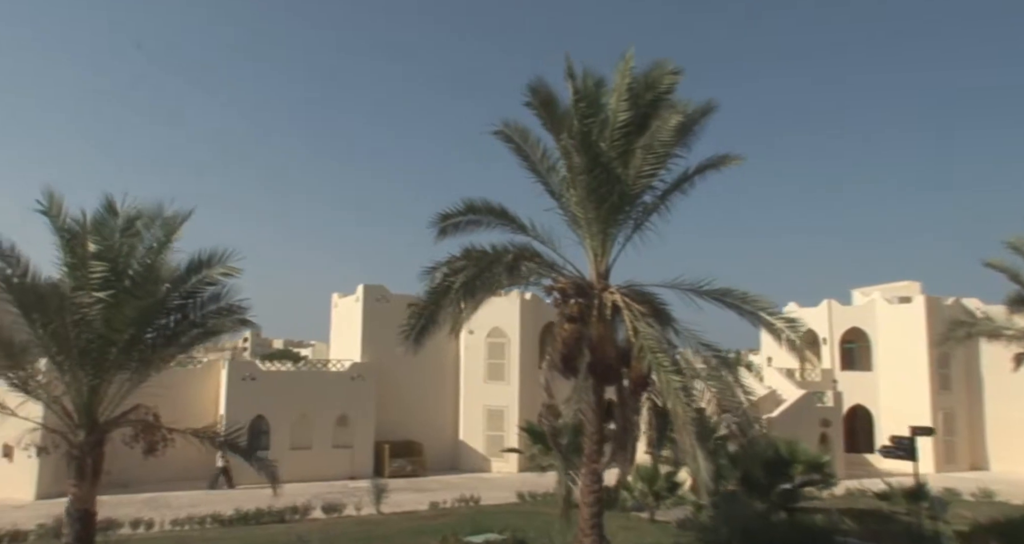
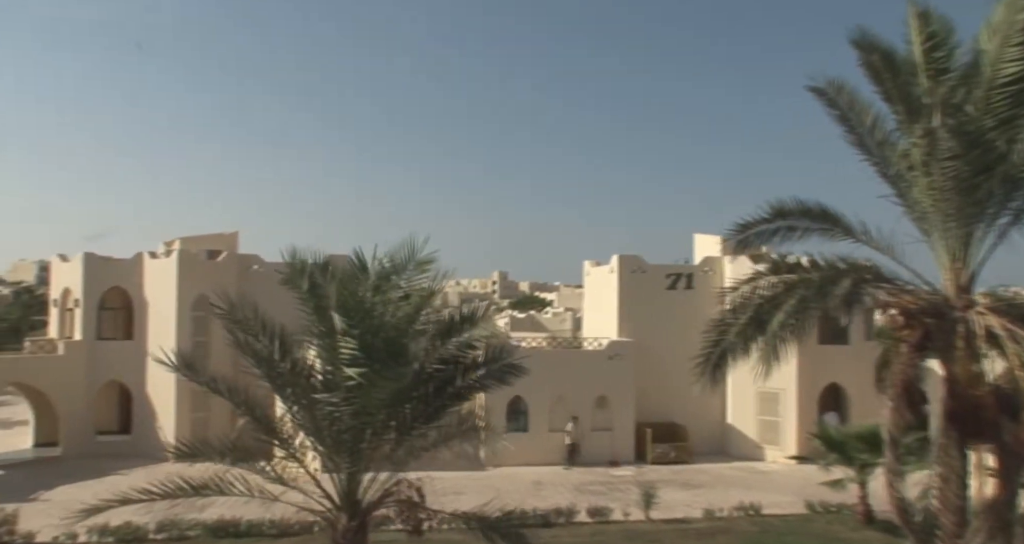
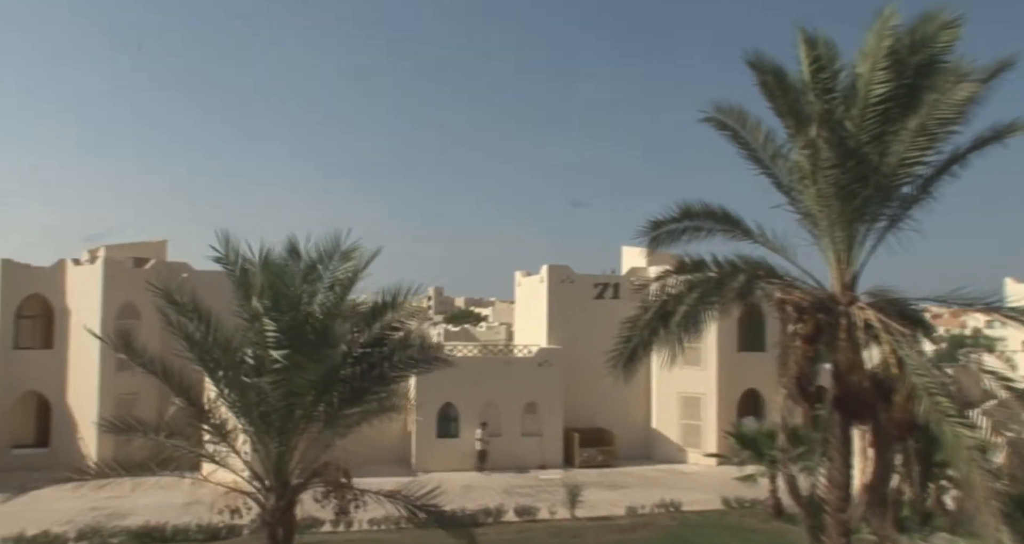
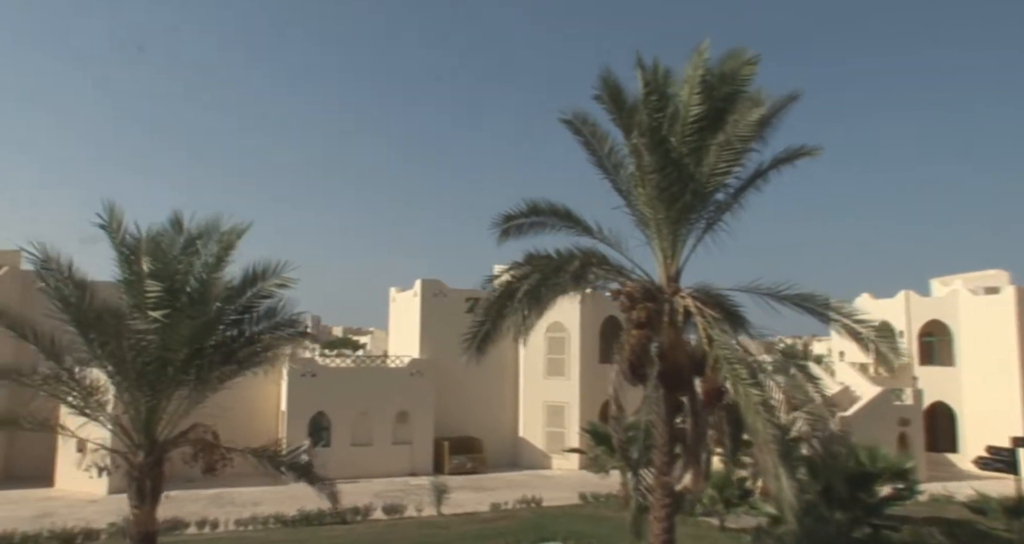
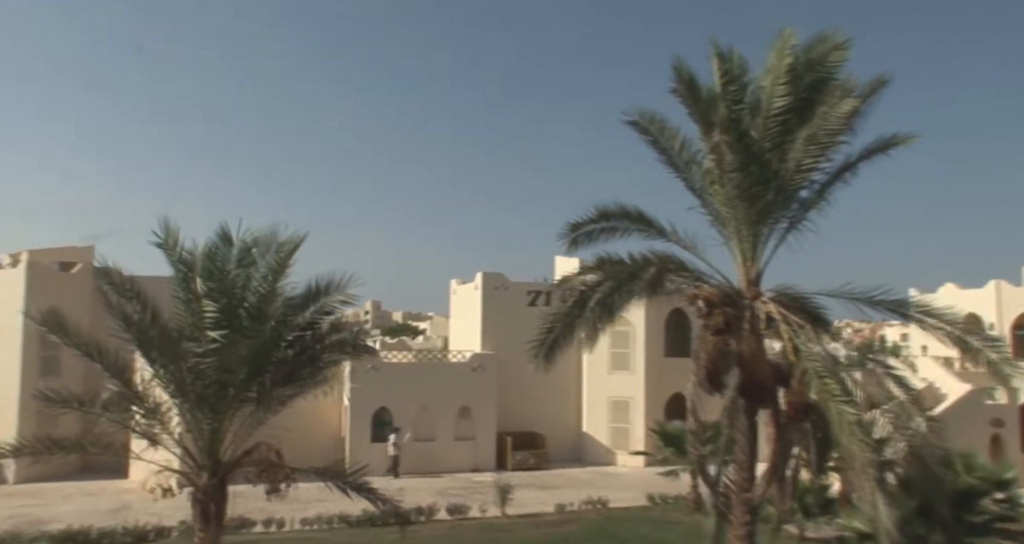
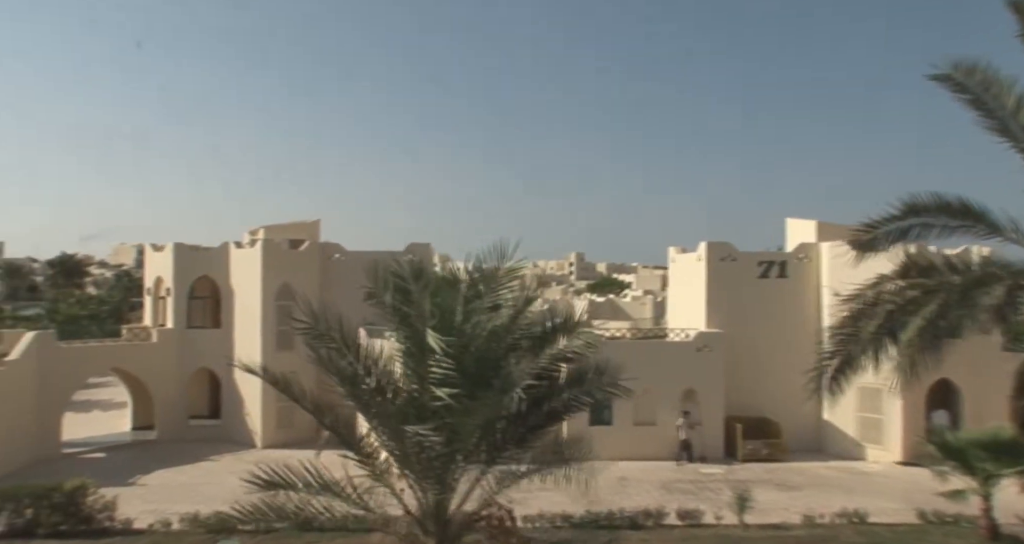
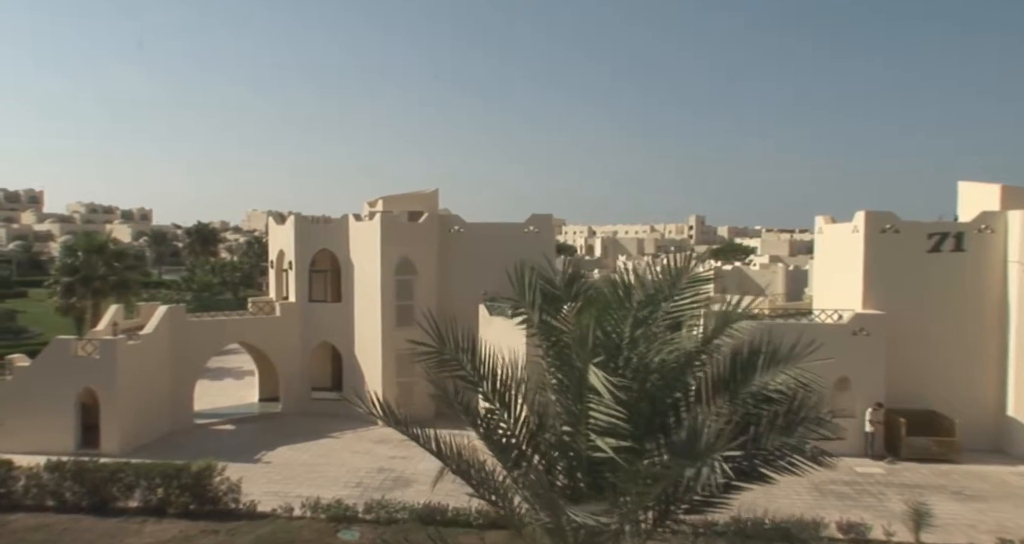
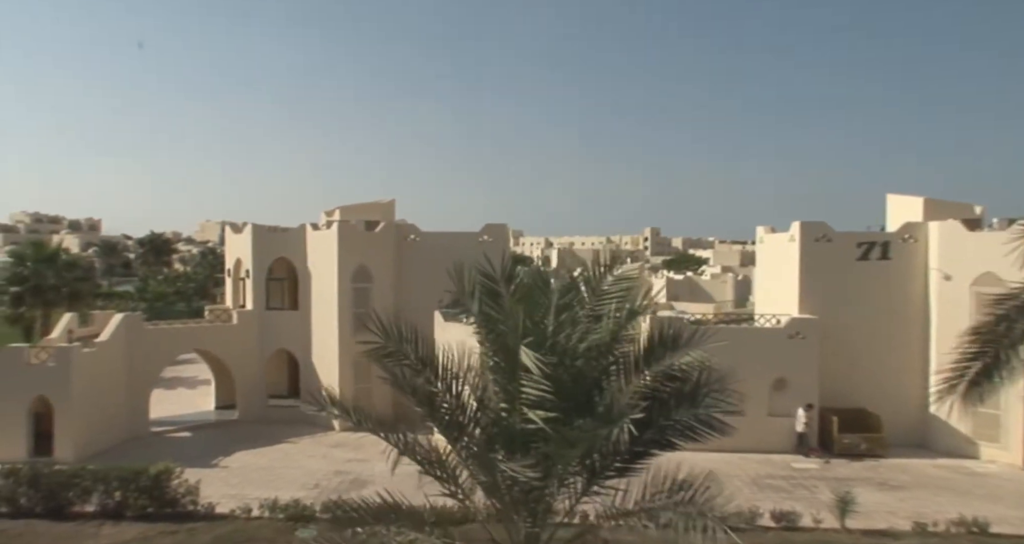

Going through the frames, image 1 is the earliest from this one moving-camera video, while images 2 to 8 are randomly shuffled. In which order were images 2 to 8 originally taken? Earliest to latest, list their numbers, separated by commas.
4, 5, 3, 2, 6, 8, 7
